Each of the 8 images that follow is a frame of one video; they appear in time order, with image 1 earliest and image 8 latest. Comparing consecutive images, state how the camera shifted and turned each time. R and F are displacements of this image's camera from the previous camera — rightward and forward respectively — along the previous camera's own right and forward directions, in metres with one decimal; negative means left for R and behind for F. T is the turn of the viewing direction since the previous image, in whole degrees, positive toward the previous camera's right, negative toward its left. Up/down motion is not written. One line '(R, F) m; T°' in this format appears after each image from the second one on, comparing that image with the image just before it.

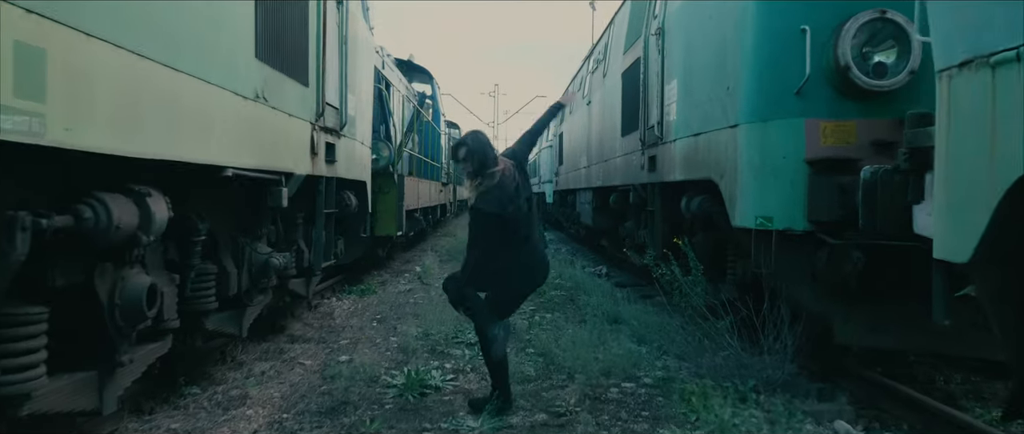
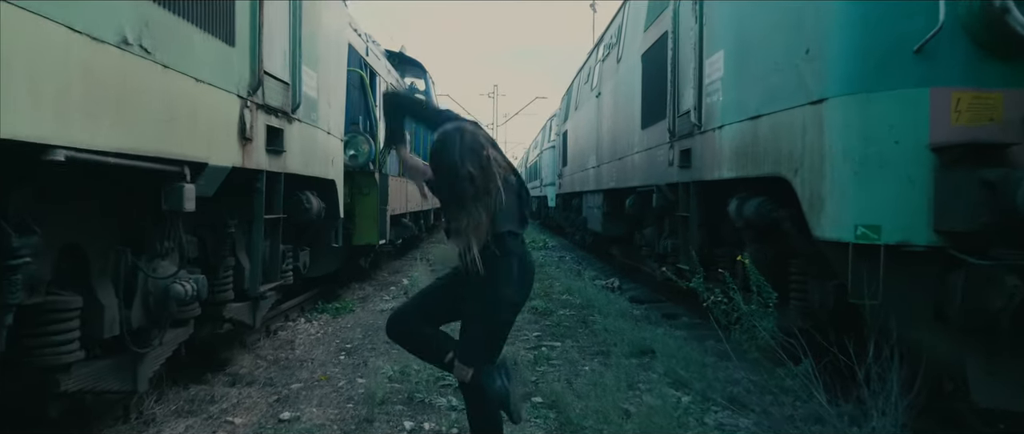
(0.0, +1.7) m; 0°
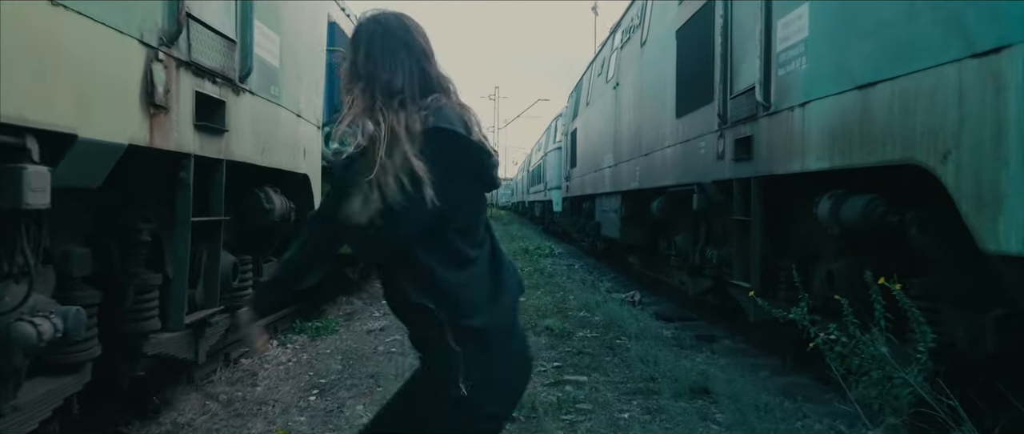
(-0.1, +1.5) m; 0°
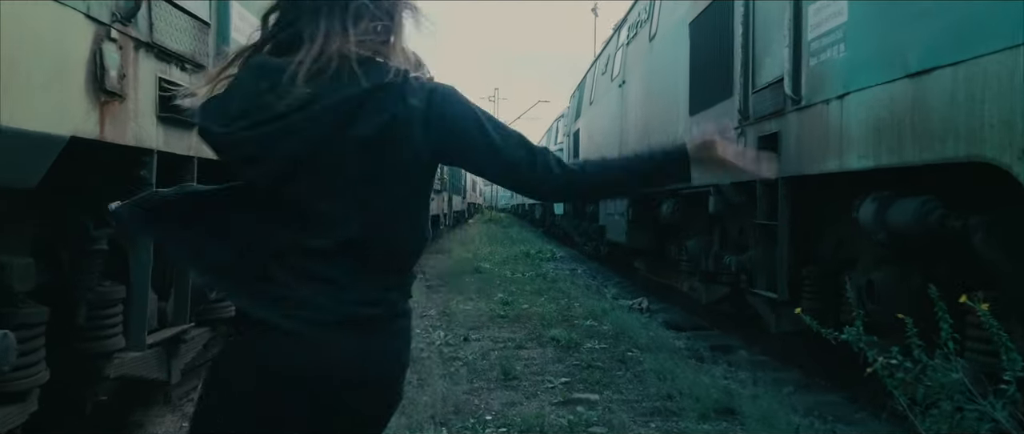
(0.0, +0.5) m; 0°
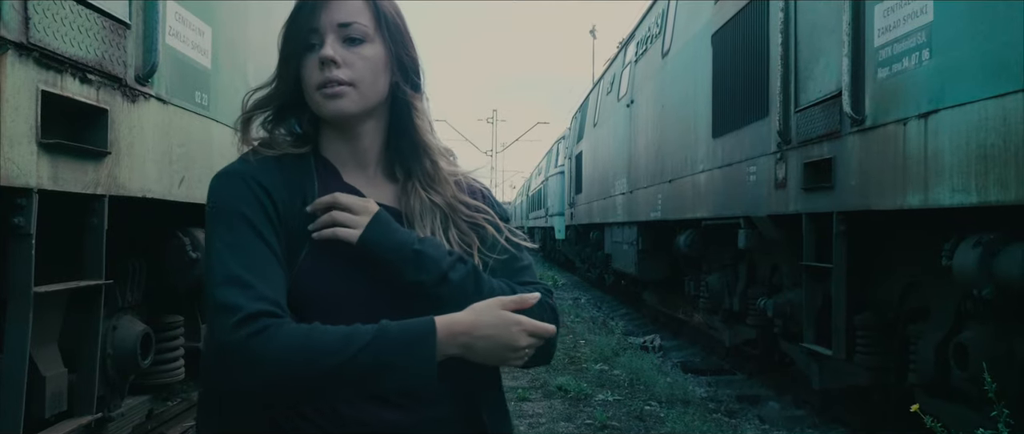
(0.0, +0.9) m; 0°
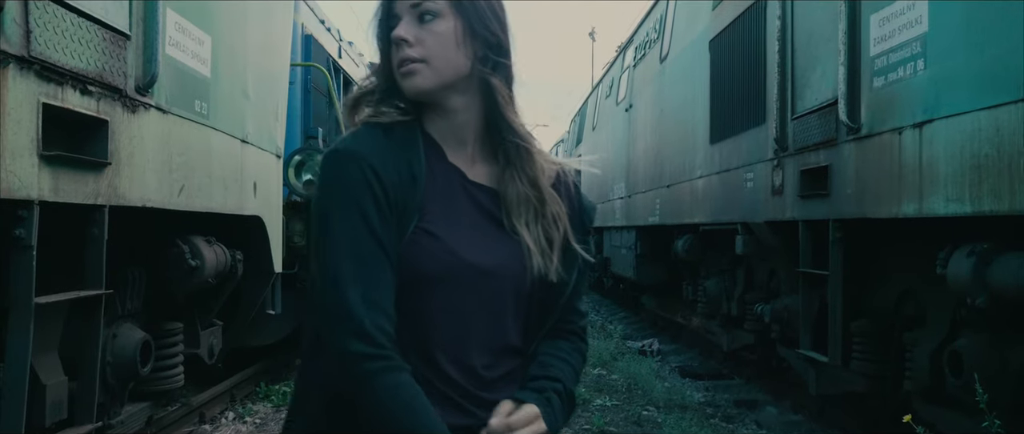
(0.0, 0.0) m; 0°
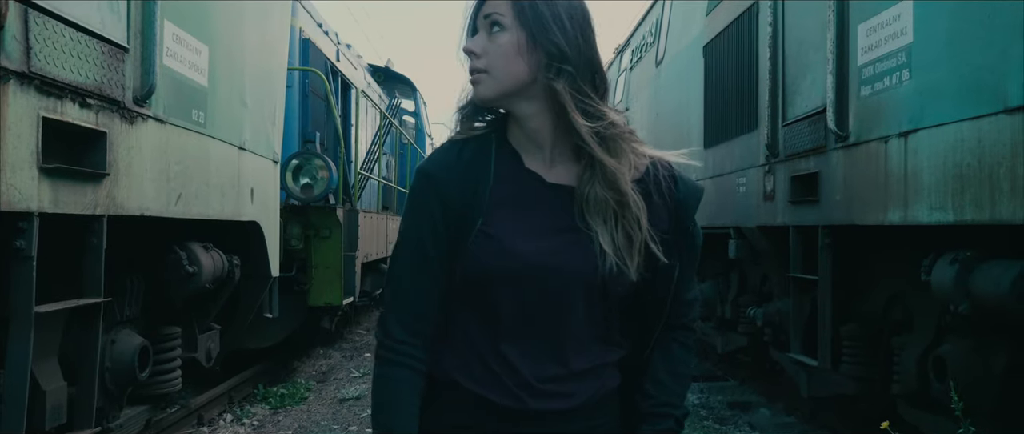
(0.0, -0.1) m; 0°
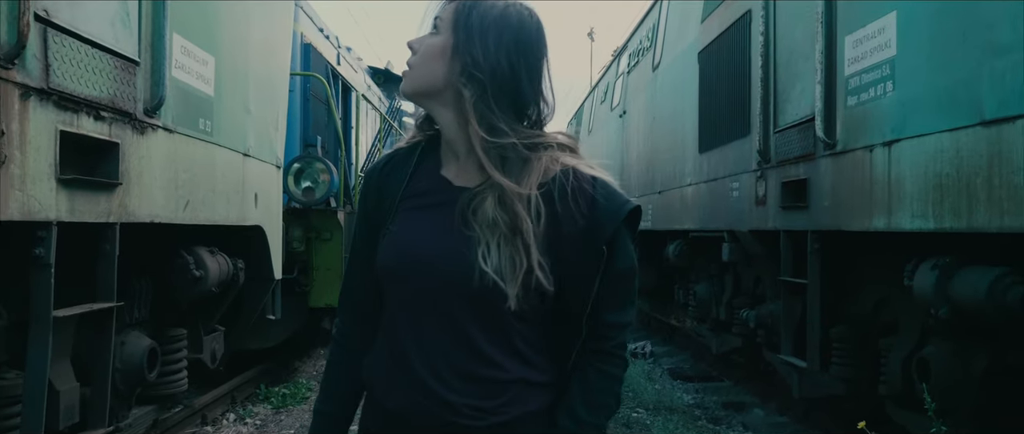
(0.0, -0.1) m; 0°
